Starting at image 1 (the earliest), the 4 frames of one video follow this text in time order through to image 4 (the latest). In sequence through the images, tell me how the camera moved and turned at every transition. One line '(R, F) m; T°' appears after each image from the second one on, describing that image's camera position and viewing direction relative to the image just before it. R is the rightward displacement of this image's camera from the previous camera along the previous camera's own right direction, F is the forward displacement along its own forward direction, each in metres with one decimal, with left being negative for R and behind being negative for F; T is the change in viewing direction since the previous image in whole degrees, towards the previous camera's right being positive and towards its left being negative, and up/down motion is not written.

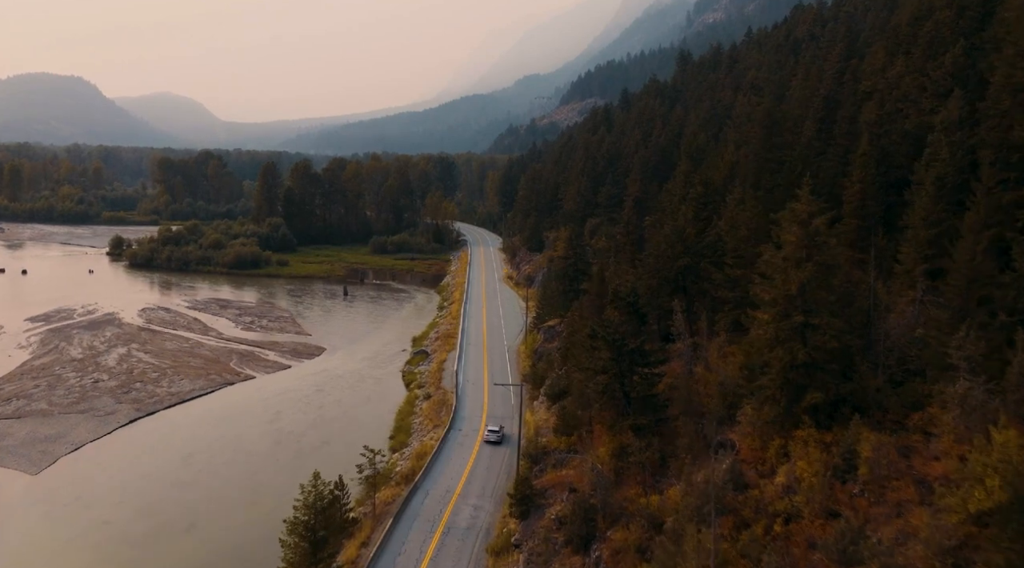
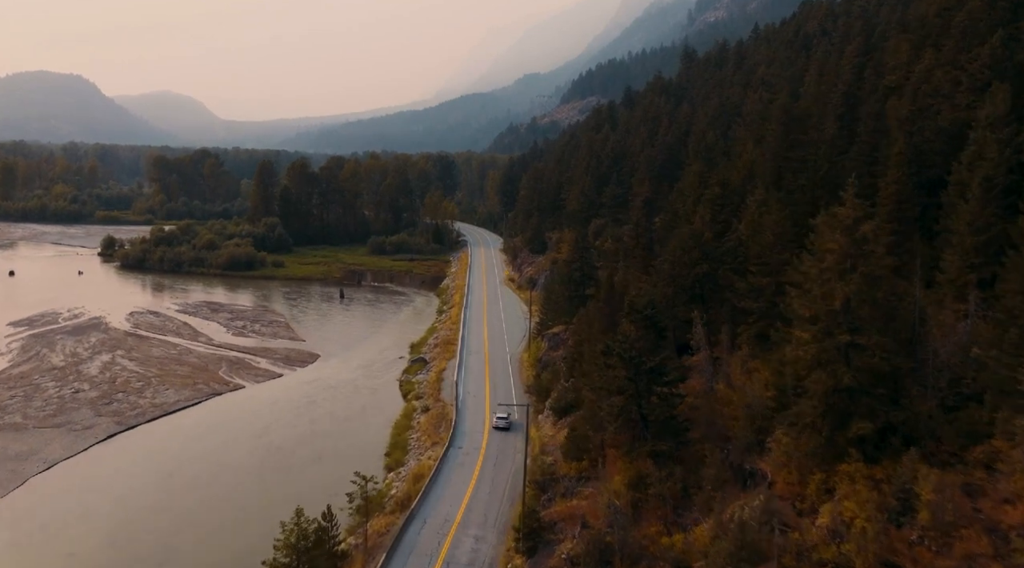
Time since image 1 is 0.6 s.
(-0.2, +3.0) m; 0°
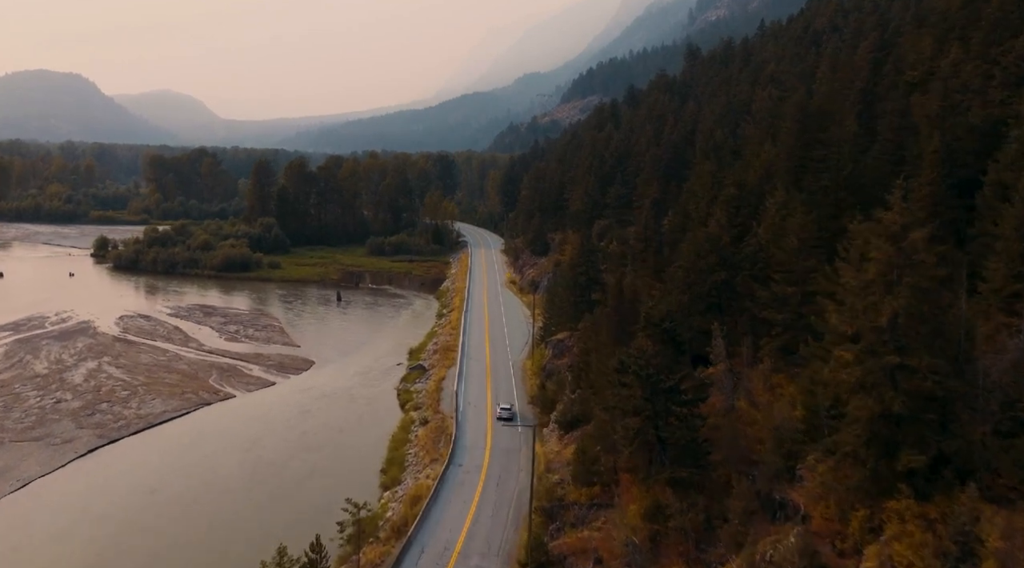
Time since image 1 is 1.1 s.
(-0.2, +2.5) m; 0°
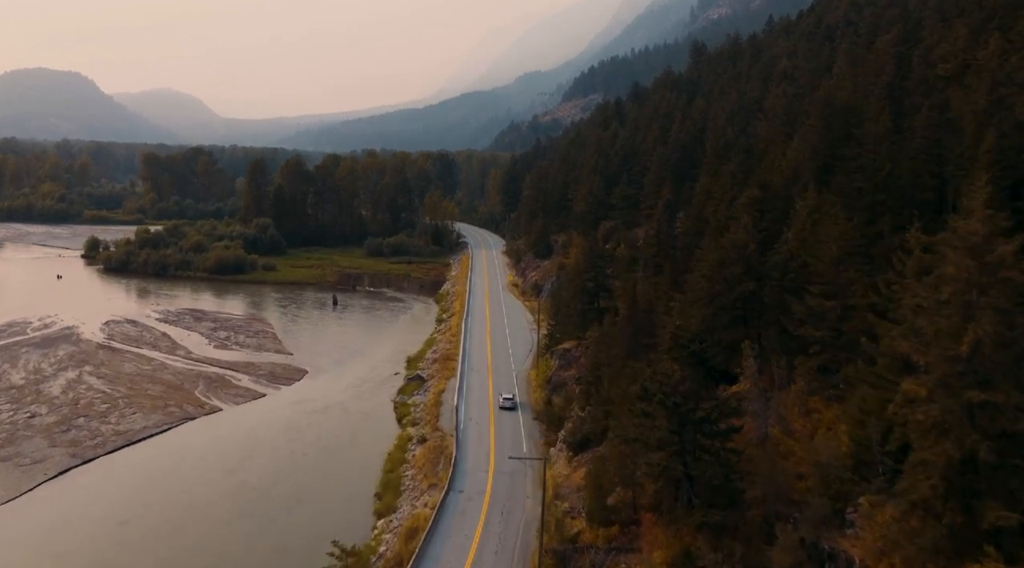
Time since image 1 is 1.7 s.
(-0.2, +3.2) m; 0°
